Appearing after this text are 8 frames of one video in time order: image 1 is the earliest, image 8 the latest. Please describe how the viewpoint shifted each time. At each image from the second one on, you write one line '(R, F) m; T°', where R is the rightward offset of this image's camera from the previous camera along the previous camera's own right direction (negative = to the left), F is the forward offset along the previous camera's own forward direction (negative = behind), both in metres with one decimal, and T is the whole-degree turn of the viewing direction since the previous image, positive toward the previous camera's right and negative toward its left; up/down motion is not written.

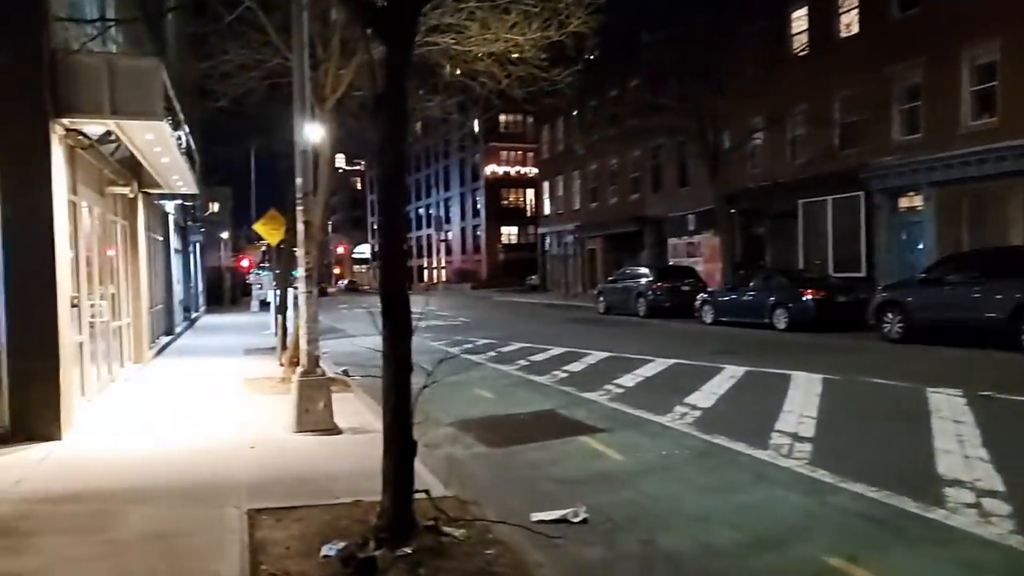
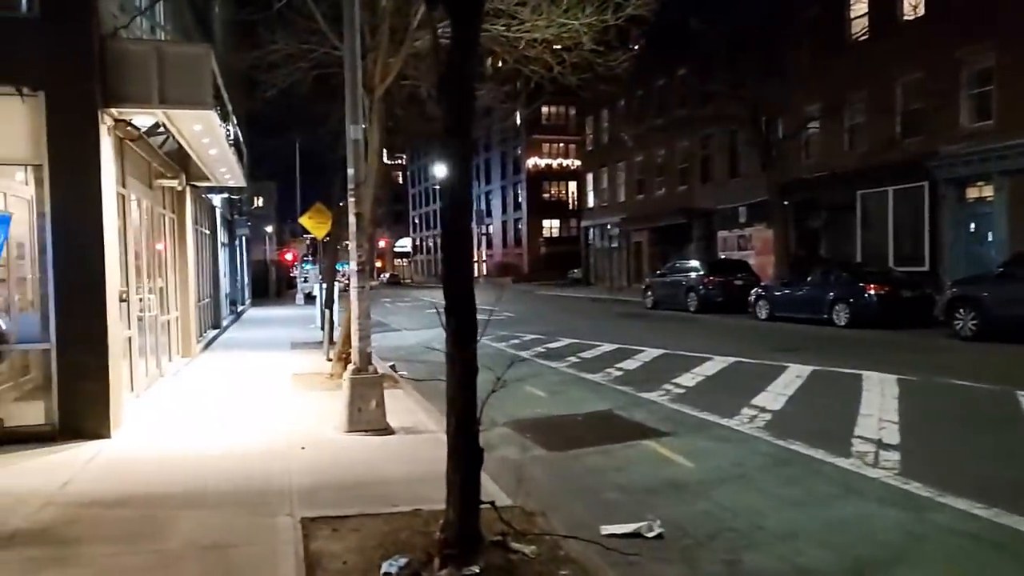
(-0.3, +0.5) m; -3°
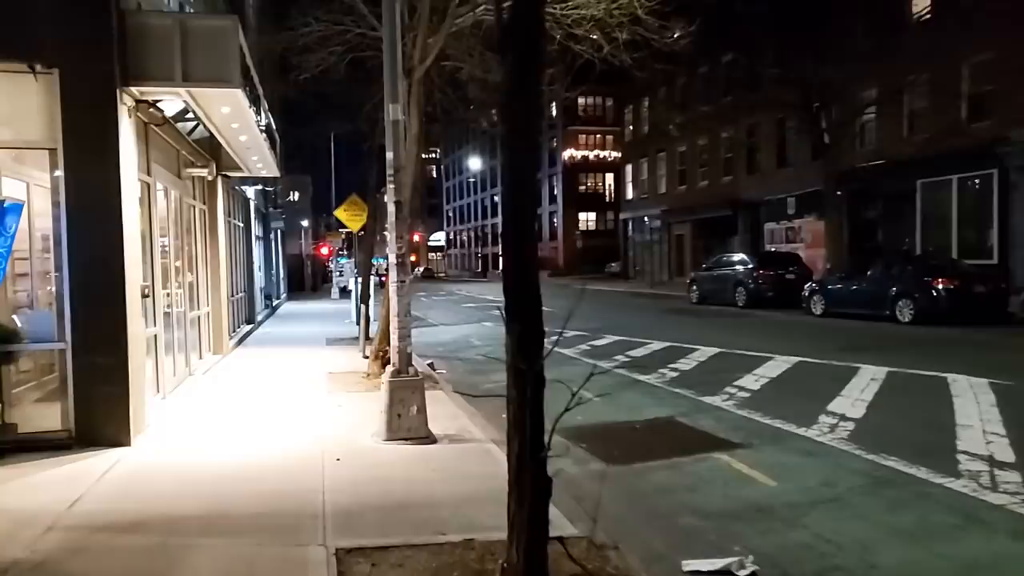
(-0.3, +1.0) m; -2°
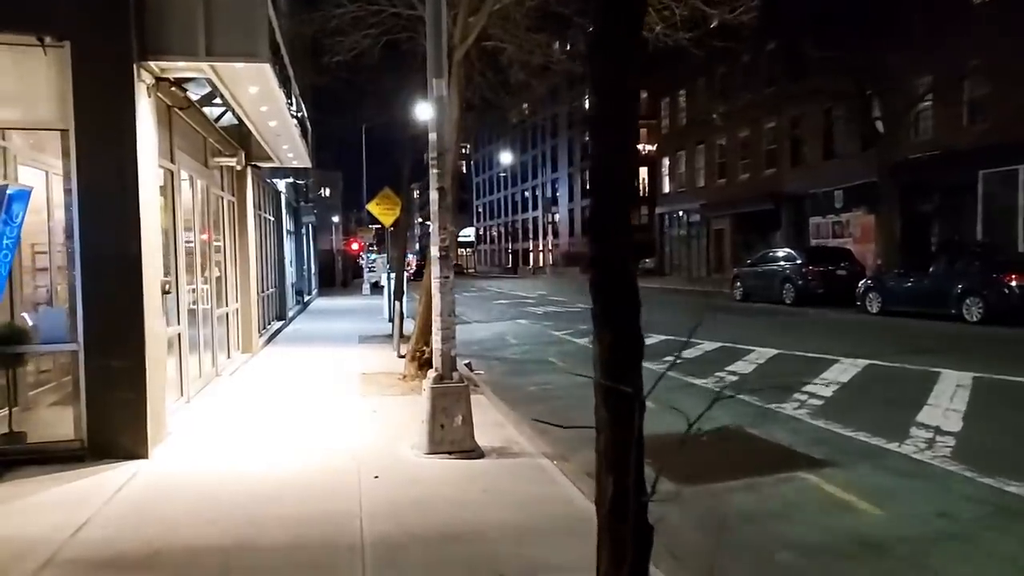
(-0.3, +0.9) m; -2°
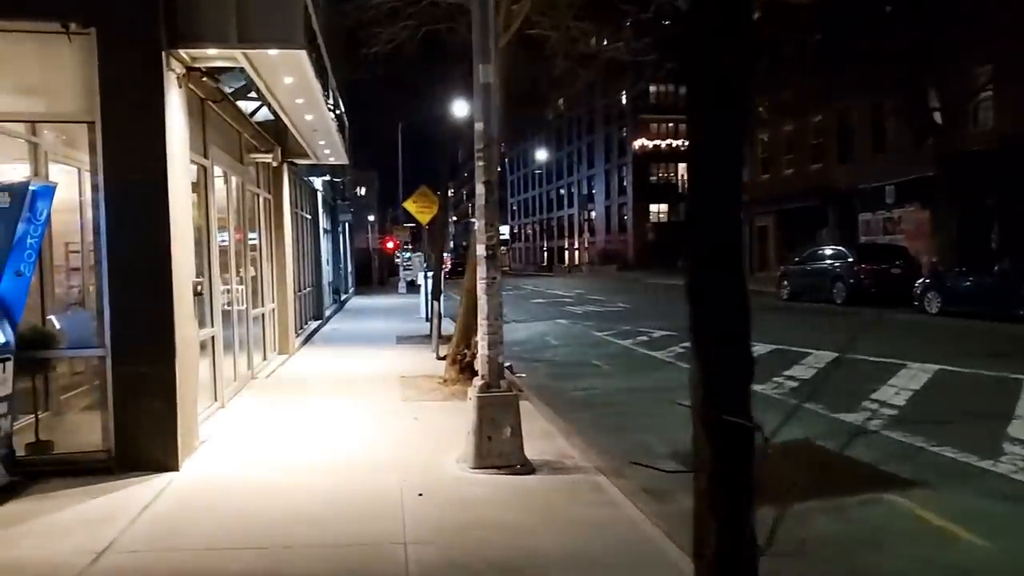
(-0.2, +0.6) m; -3°
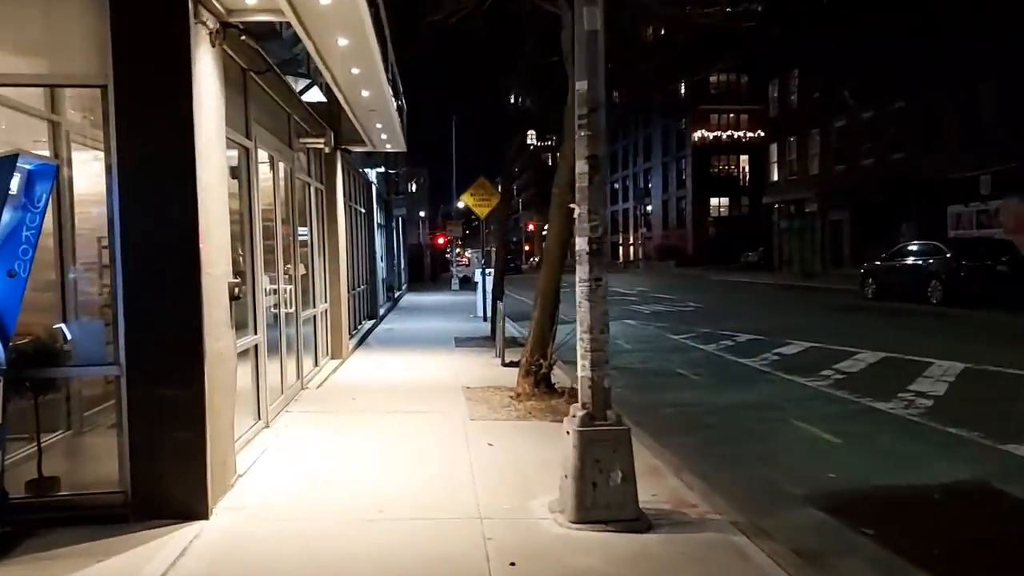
(-0.5, +1.6) m; -4°
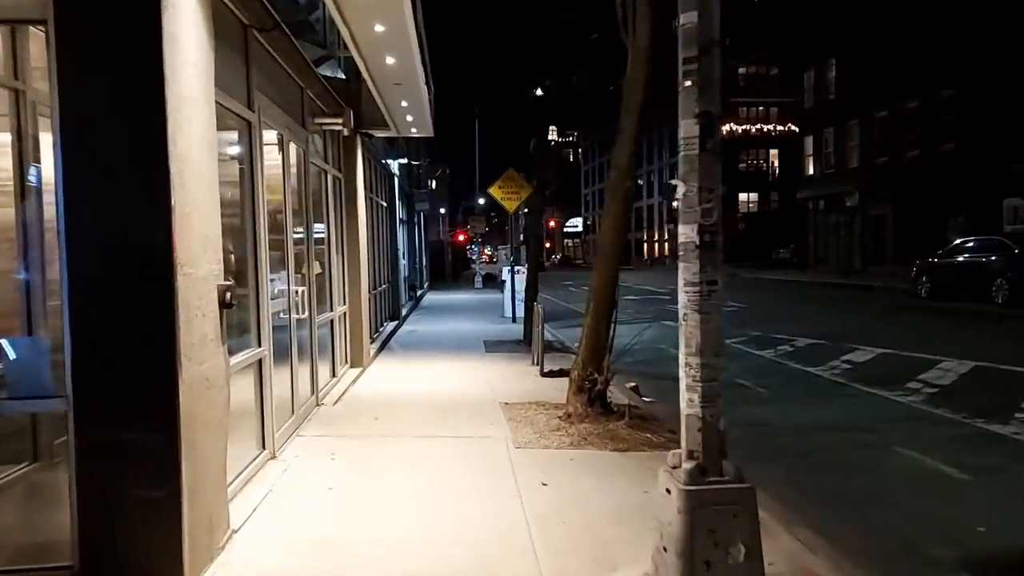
(-0.4, +1.6) m; -1°
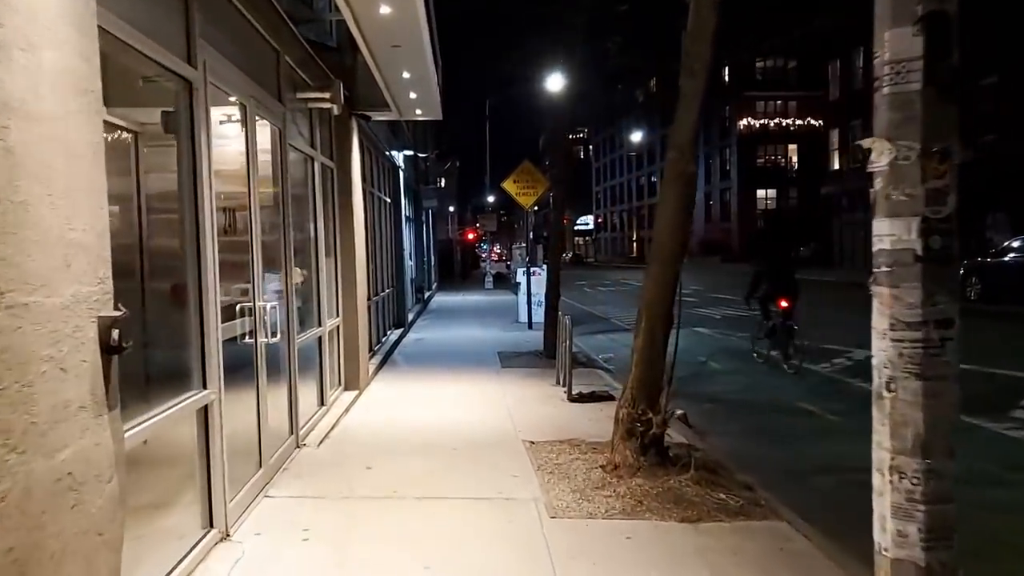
(-0.2, +1.9) m; -1°
